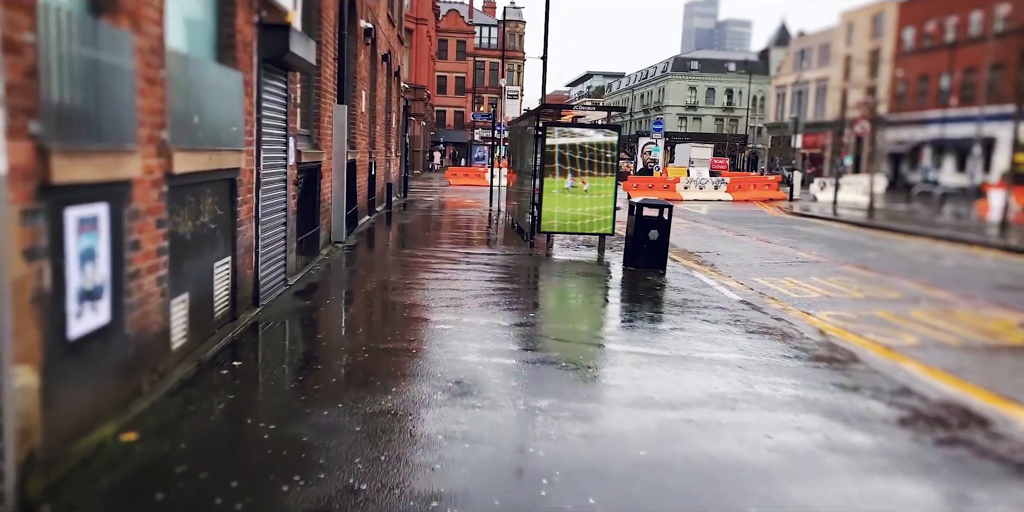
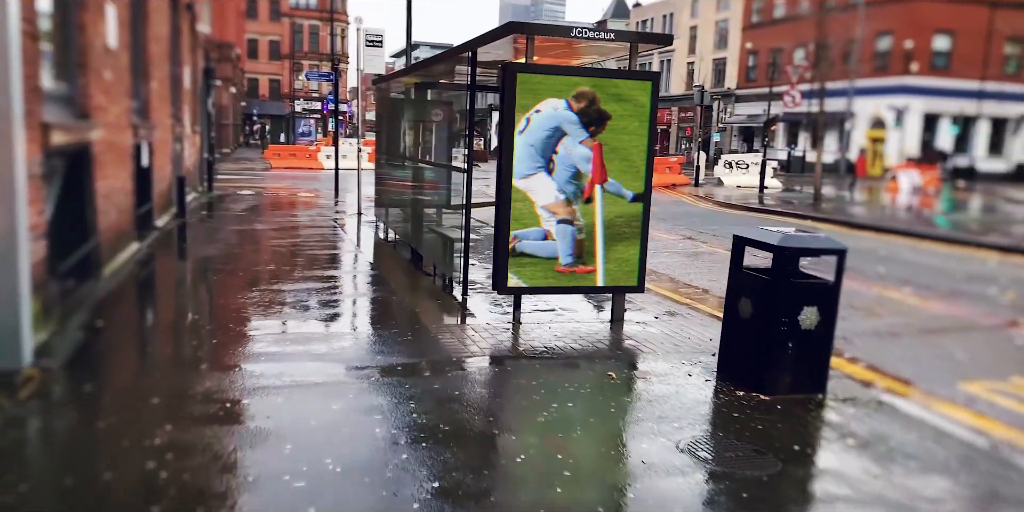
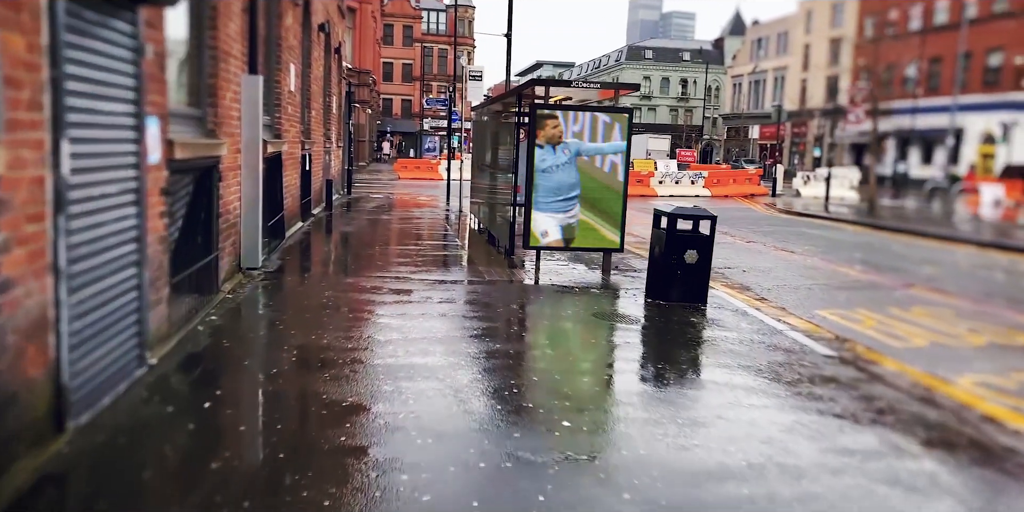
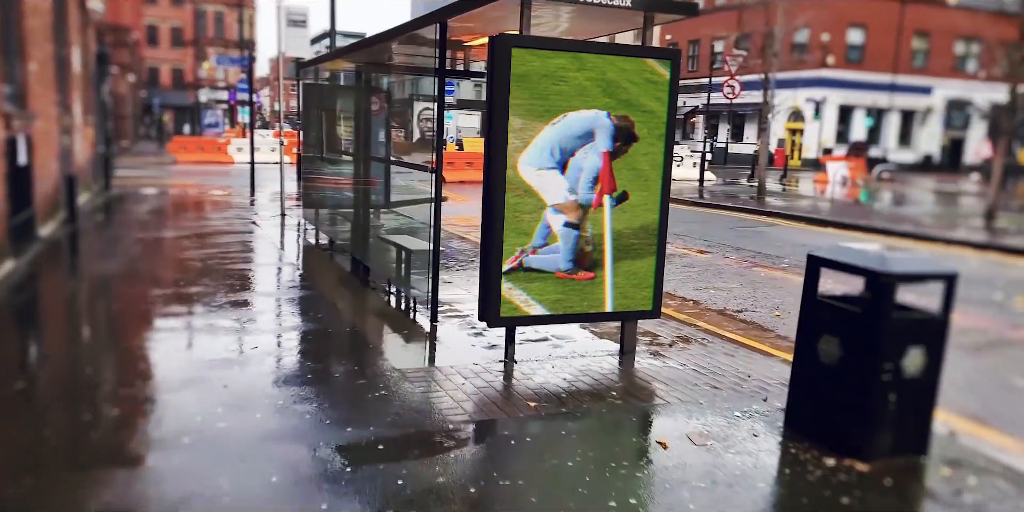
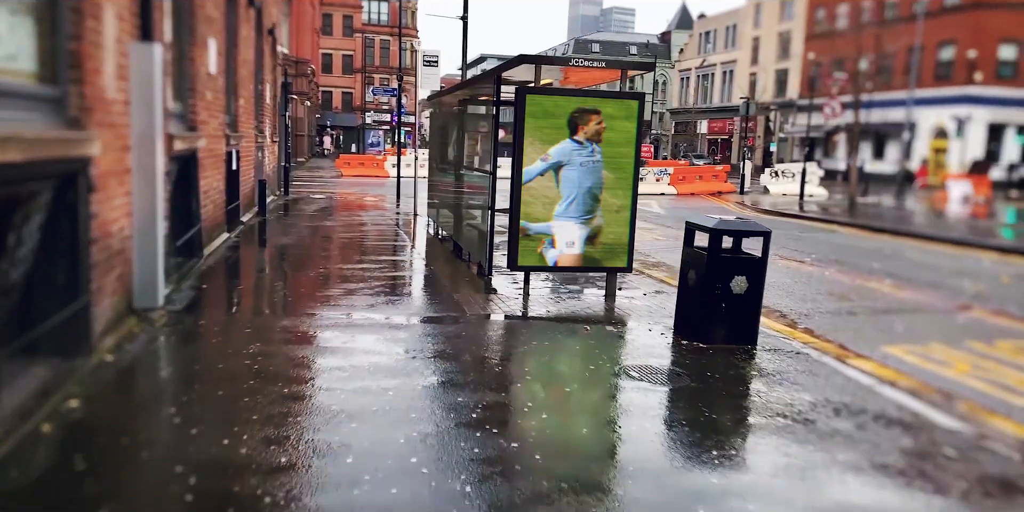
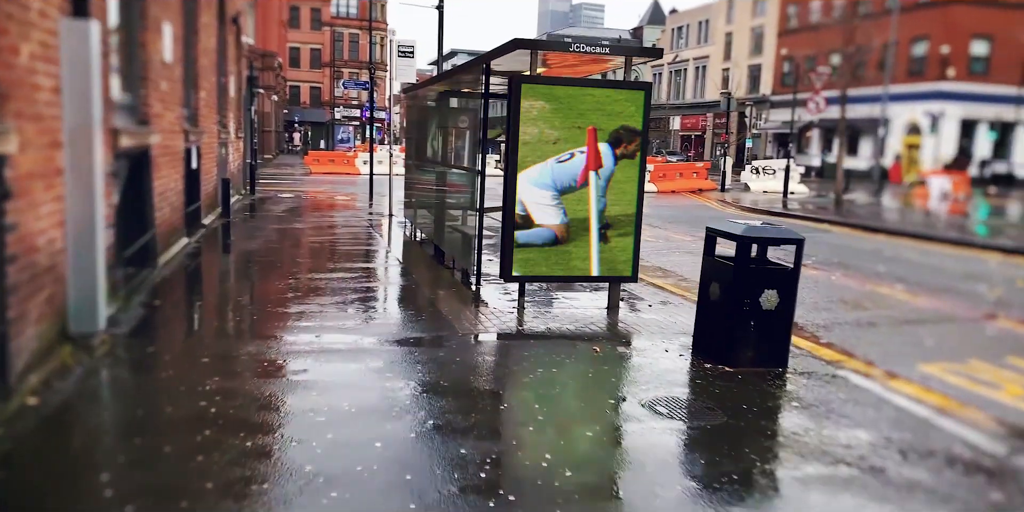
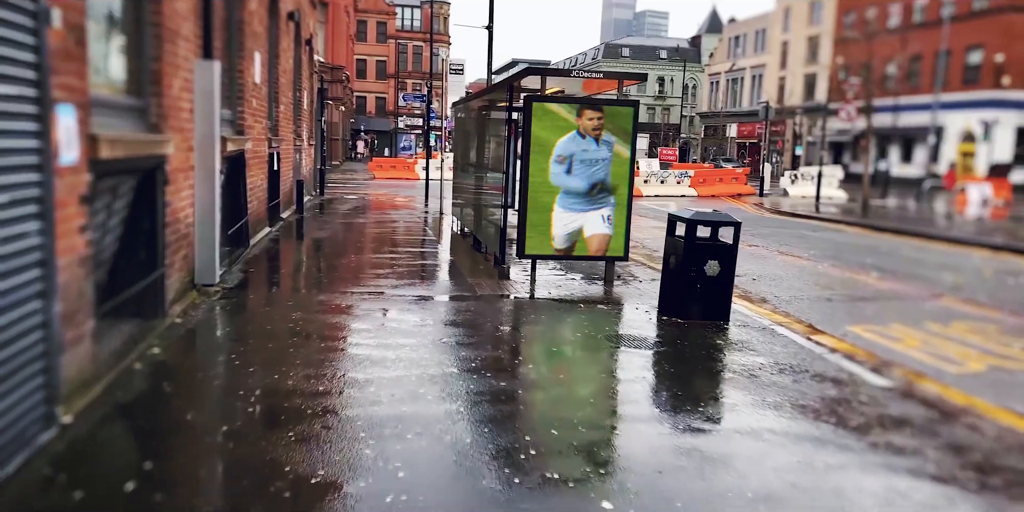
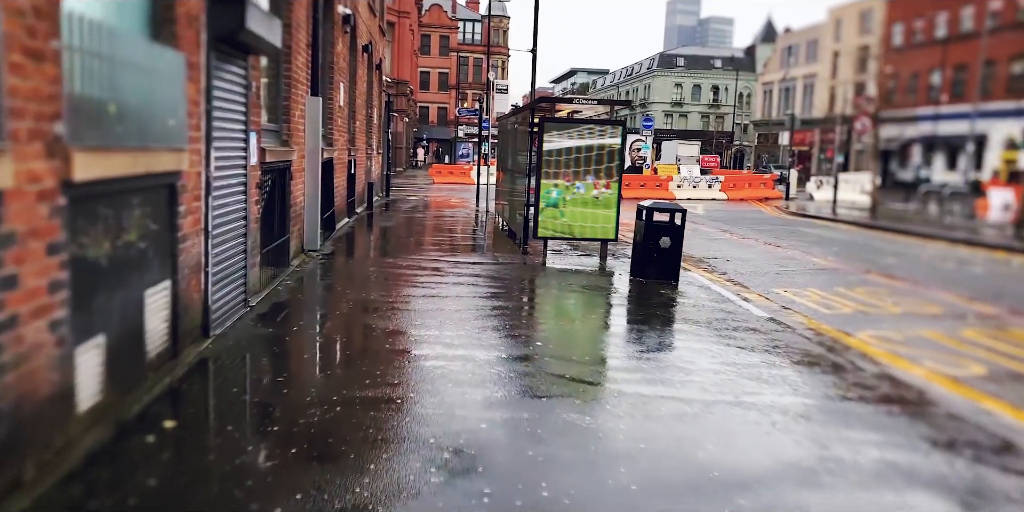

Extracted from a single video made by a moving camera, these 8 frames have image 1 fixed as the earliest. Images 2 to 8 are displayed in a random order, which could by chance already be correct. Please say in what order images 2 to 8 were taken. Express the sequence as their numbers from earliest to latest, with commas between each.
8, 3, 7, 5, 6, 2, 4
